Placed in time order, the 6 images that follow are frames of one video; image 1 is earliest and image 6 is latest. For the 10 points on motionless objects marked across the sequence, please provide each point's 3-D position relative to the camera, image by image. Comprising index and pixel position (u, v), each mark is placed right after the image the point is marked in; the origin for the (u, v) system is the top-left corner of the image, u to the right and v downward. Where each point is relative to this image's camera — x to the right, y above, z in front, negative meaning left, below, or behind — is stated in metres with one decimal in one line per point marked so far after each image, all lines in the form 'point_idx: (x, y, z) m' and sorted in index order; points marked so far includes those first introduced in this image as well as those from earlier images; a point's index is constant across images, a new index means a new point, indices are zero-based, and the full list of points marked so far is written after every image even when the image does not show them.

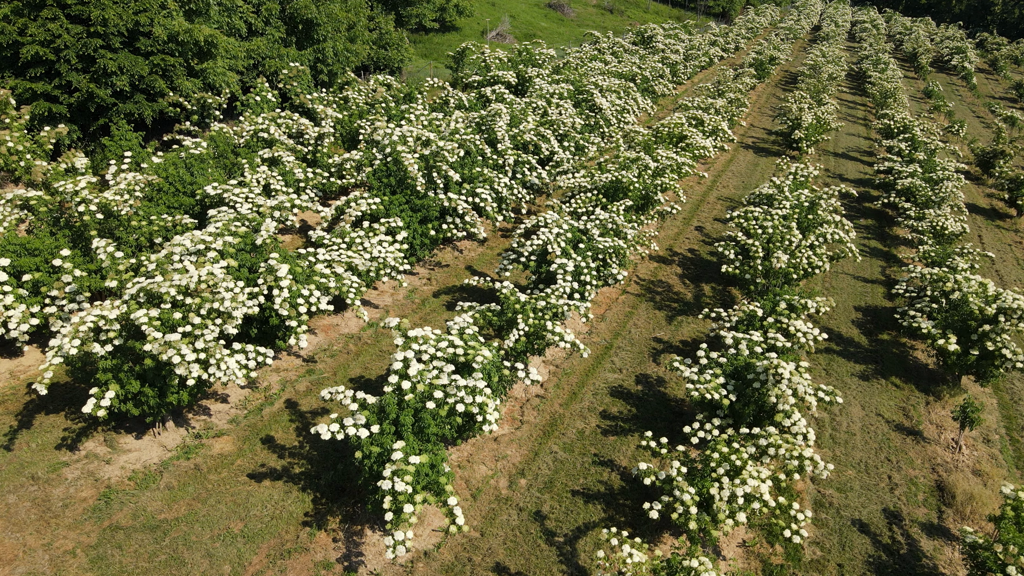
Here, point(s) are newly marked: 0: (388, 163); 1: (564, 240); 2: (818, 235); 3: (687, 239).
0: (-3.2, +3.1, +14.2) m
1: (+1.2, +1.1, +12.8) m
2: (+8.2, +1.4, +14.8) m
3: (+5.7, +1.6, +18.3) m
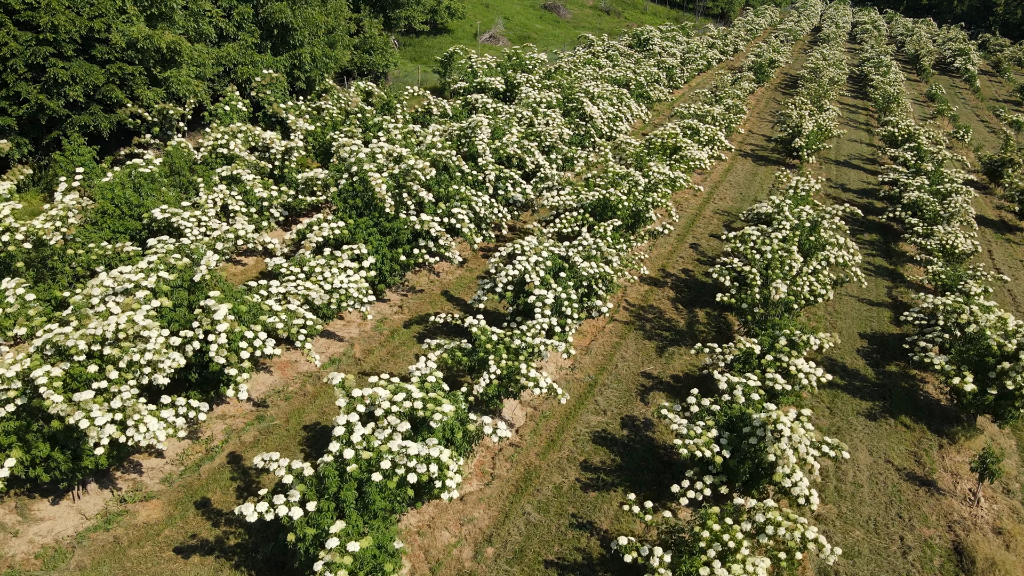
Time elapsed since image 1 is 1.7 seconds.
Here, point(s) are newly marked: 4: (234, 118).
0: (-3.8, +2.4, +13.1) m
1: (+0.6, +0.4, +11.8) m
2: (+7.6, +0.7, +13.7) m
3: (+5.2, +0.9, +17.2) m
4: (-8.9, +5.5, +17.9) m
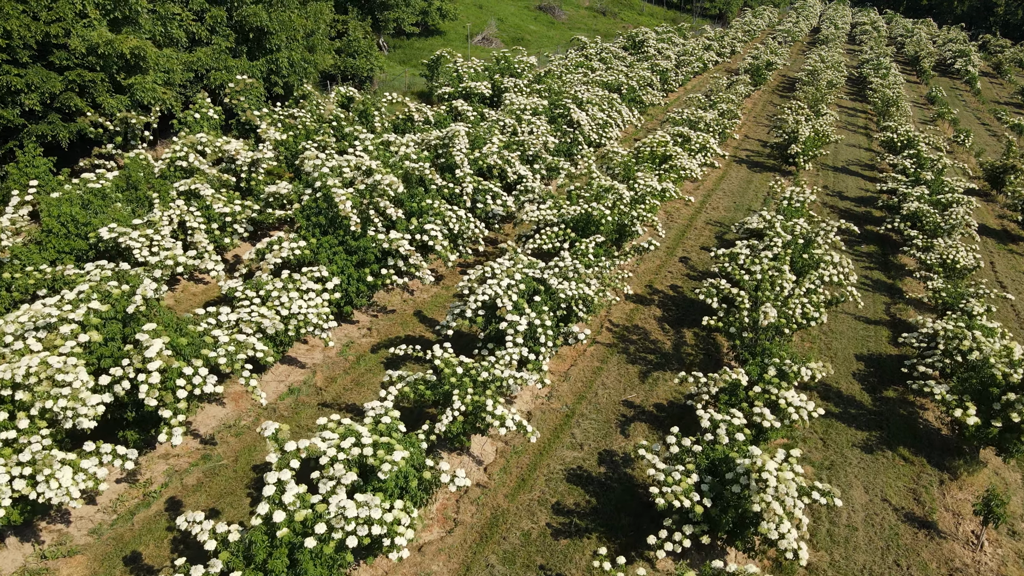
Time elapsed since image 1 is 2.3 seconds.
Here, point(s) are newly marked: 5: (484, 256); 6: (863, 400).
0: (-4.3, +2.0, +12.3) m
1: (+0.1, -0.1, +11.0) m
2: (+7.1, +0.2, +13.0) m
3: (+4.6, +0.4, +16.5) m
4: (-9.5, +5.0, +17.1) m
5: (-0.8, +0.9, +15.4) m
6: (+8.0, -2.5, +12.6) m
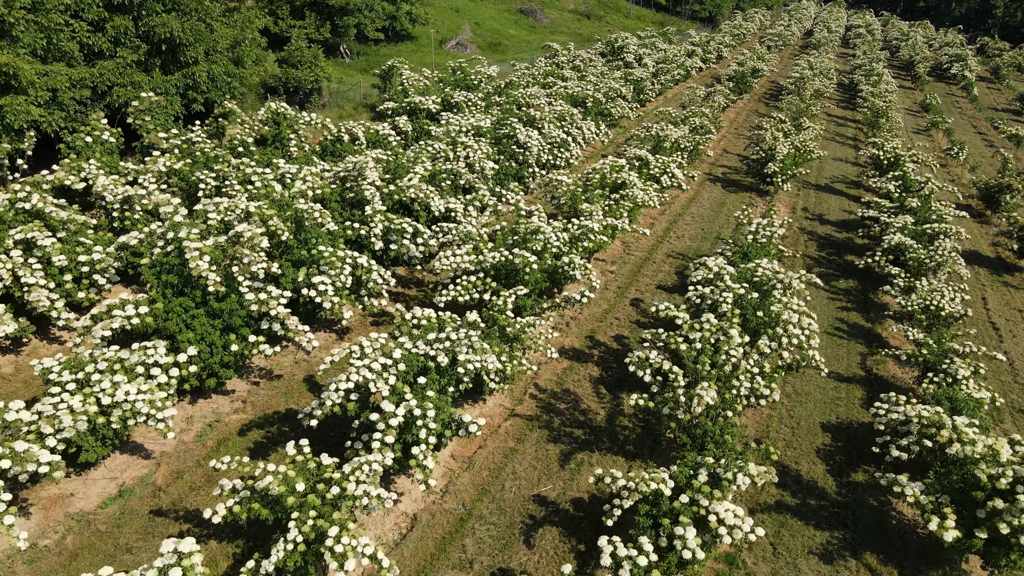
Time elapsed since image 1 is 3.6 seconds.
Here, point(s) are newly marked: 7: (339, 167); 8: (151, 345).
0: (-6.3, +0.7, +10.4) m
1: (-1.9, -1.4, +9.1) m
2: (+5.1, -1.1, +11.0) m
3: (+2.7, -0.8, +14.5) m
4: (-11.5, +3.7, +15.1) m
5: (-2.7, -0.4, +13.5) m
6: (+6.1, -3.8, +10.7) m
7: (-4.4, +3.1, +14.2) m
8: (-6.0, -0.9, +9.3) m
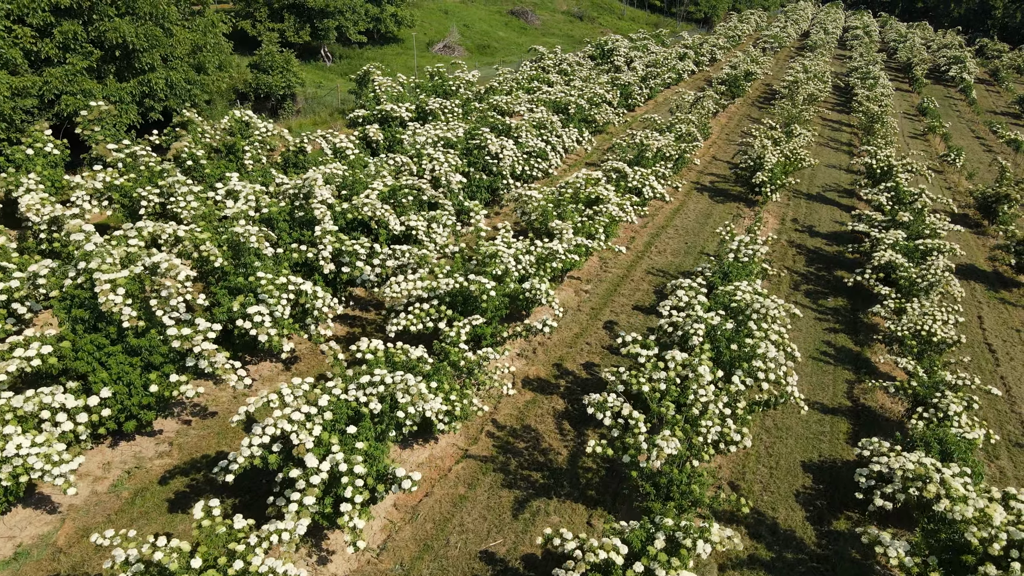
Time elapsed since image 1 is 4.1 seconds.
0: (-7.2, +0.1, +9.5) m
1: (-2.8, -1.9, +8.2) m
2: (+4.2, -1.6, +10.1) m
3: (+1.8, -1.4, +13.6) m
4: (-12.3, +3.2, +14.3) m
5: (-3.6, -0.9, +12.6) m
6: (+5.2, -4.4, +9.8) m
7: (-5.3, +2.6, +13.3) m
8: (-6.9, -1.5, +8.4) m
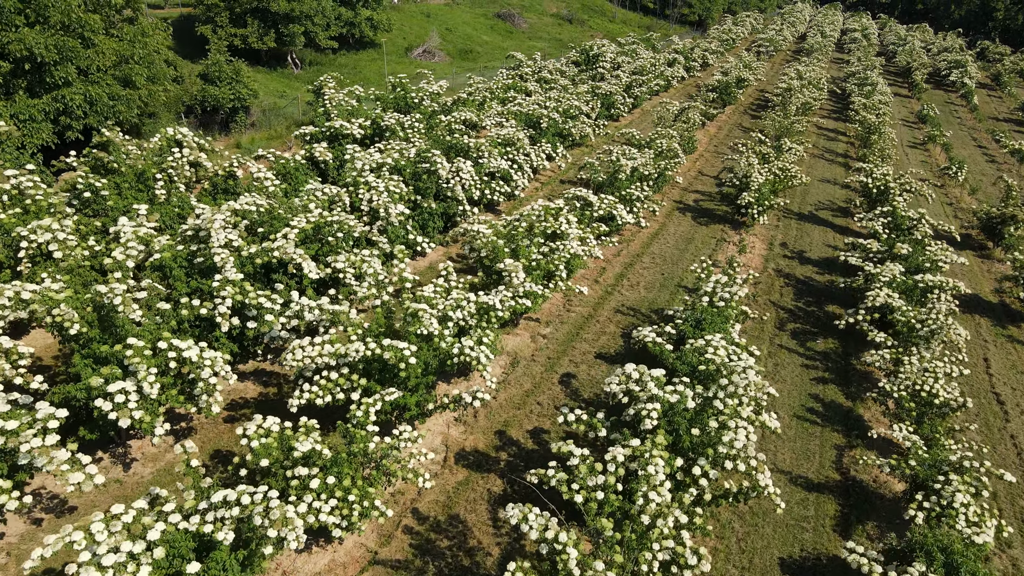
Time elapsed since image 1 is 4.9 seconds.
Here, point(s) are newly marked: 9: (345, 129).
0: (-8.5, -1.0, +7.7) m
1: (-4.1, -3.1, +6.4) m
2: (+2.9, -2.8, +8.4) m
3: (+0.5, -2.5, +11.9) m
4: (-13.6, +2.0, +12.5) m
5: (-4.9, -2.1, +10.8) m
6: (+3.9, -5.5, +8.1) m
7: (-6.6, +1.4, +11.6) m
8: (-8.2, -2.6, +6.7) m
9: (-5.5, +5.2, +18.2) m
